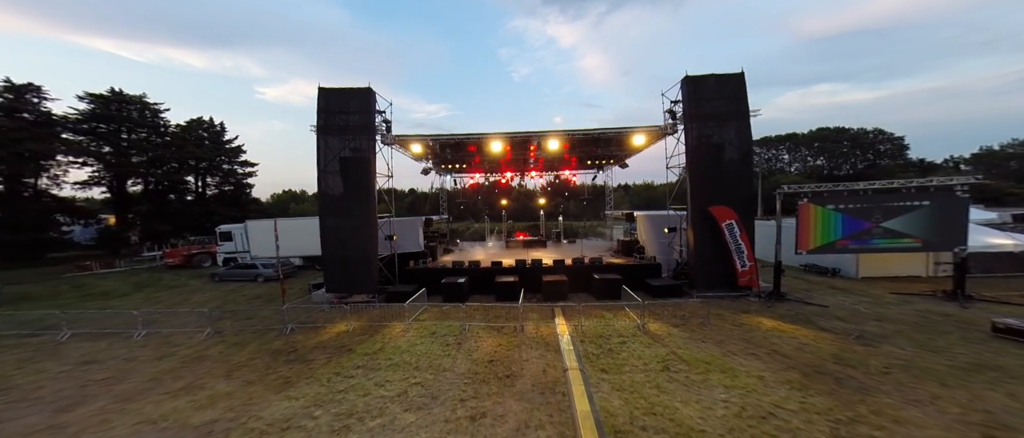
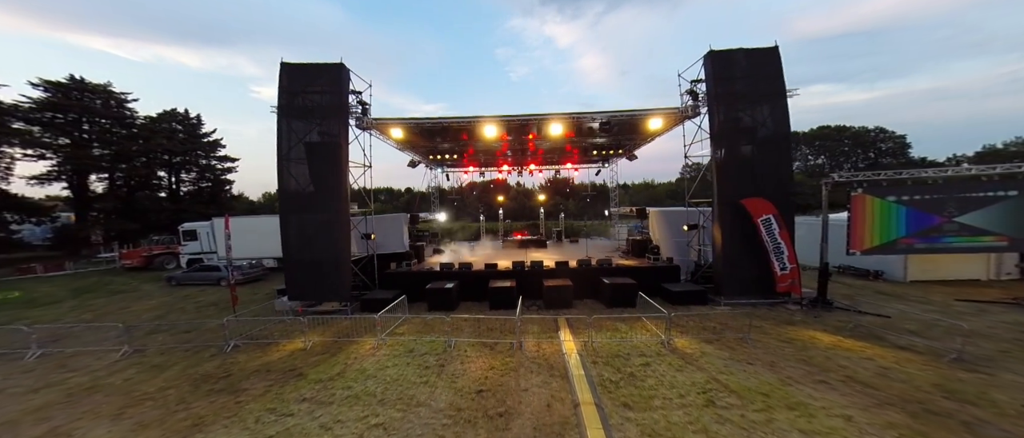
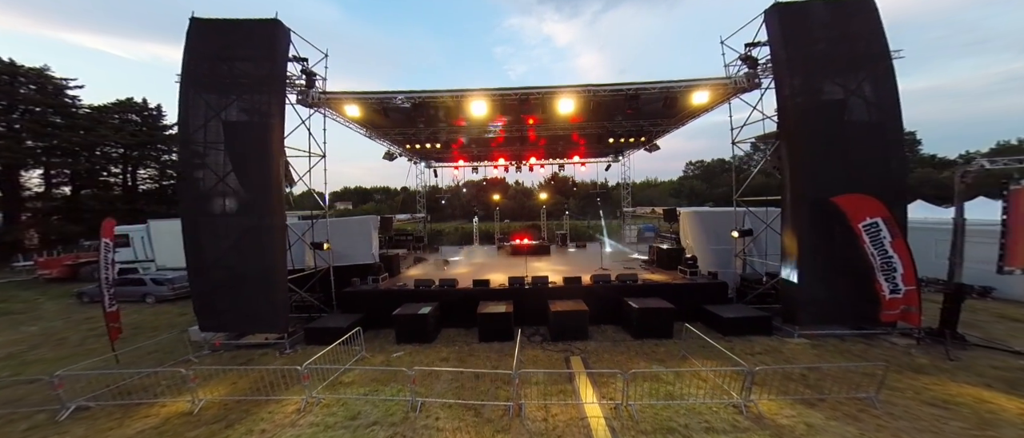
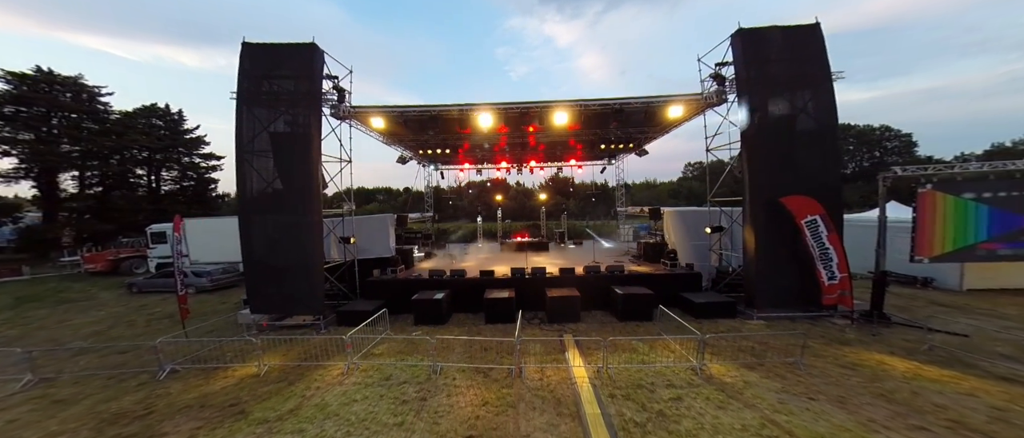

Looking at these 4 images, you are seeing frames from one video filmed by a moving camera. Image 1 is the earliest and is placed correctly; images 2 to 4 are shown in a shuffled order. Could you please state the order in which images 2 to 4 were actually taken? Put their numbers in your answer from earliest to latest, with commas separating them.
2, 4, 3
